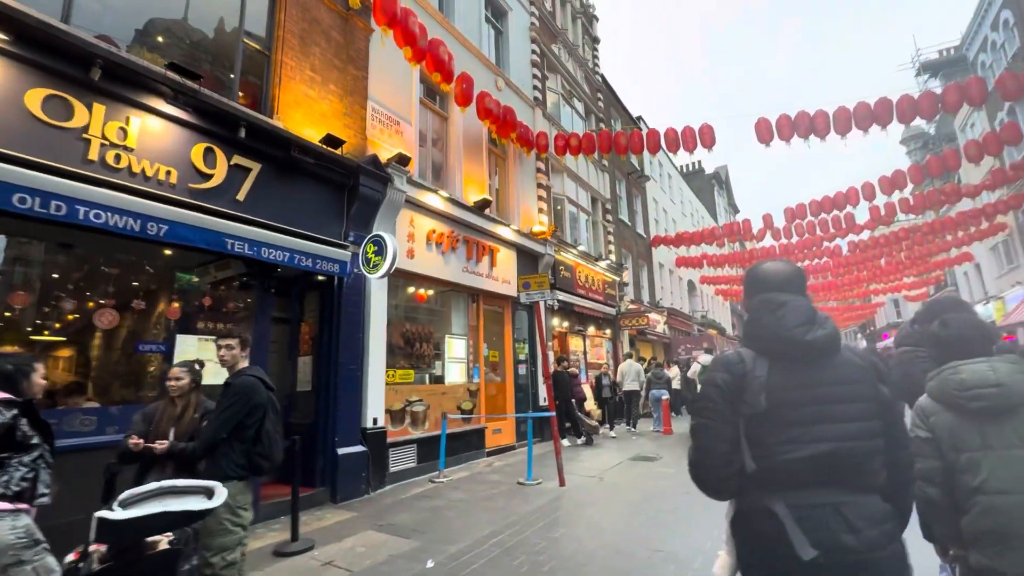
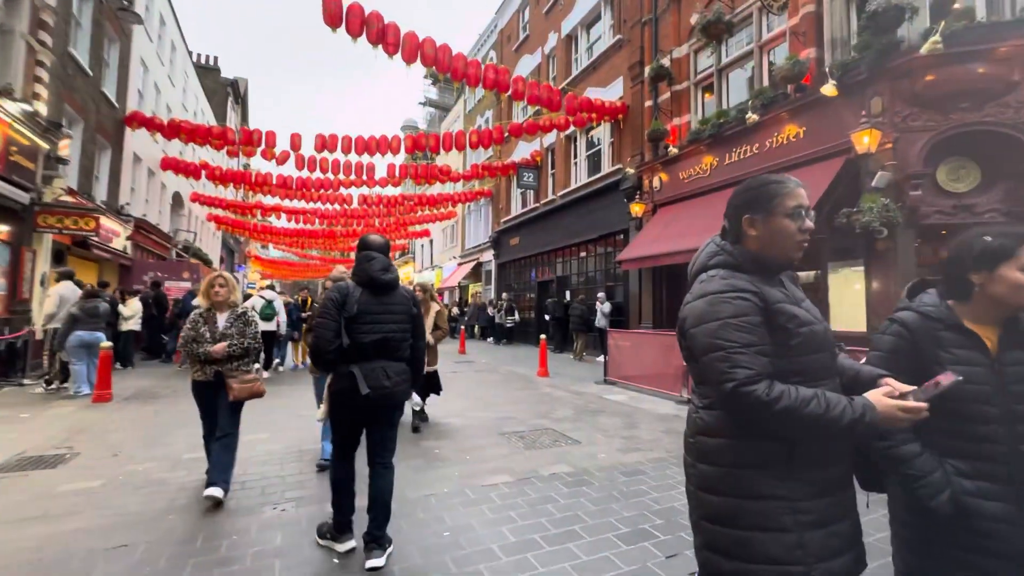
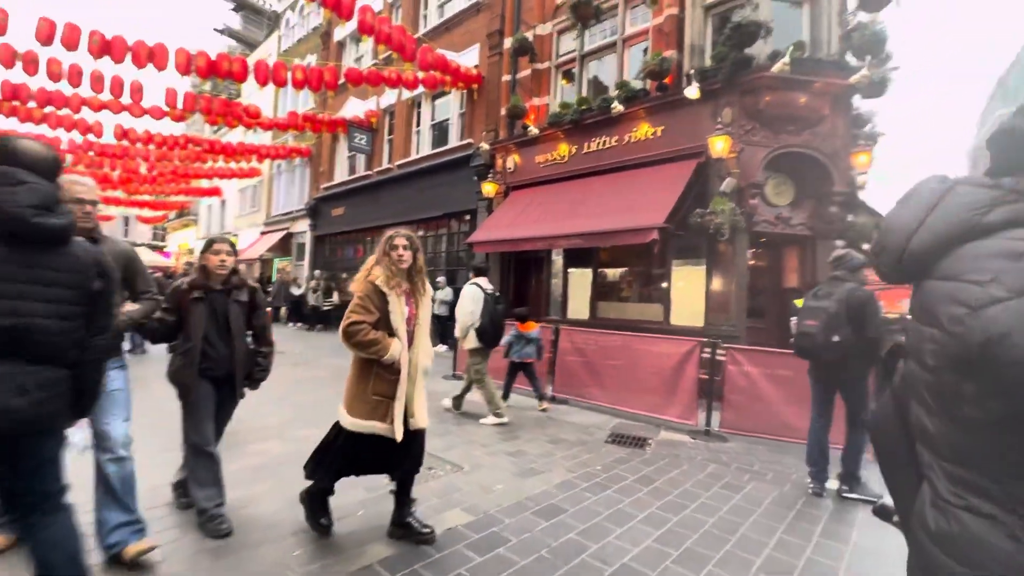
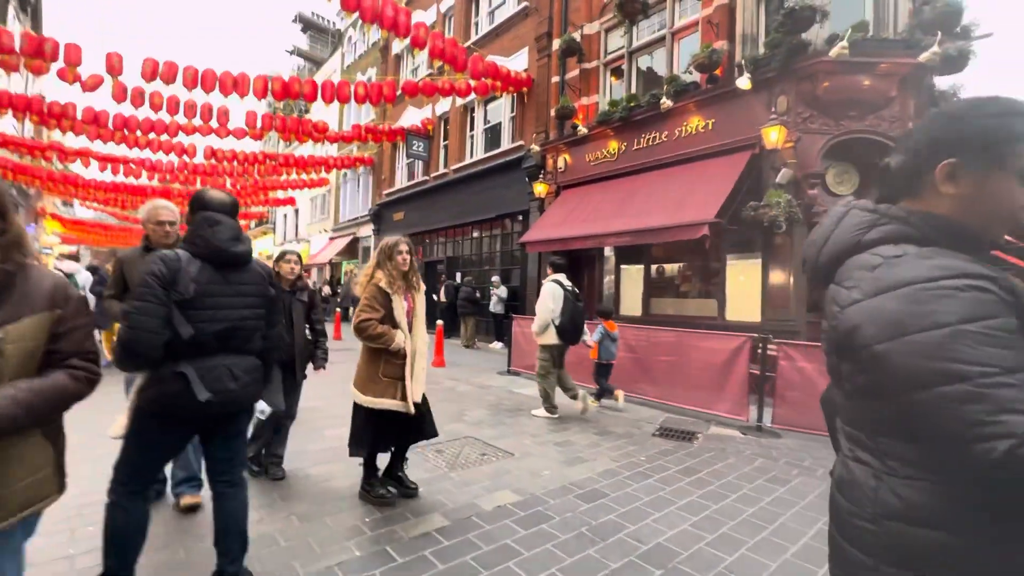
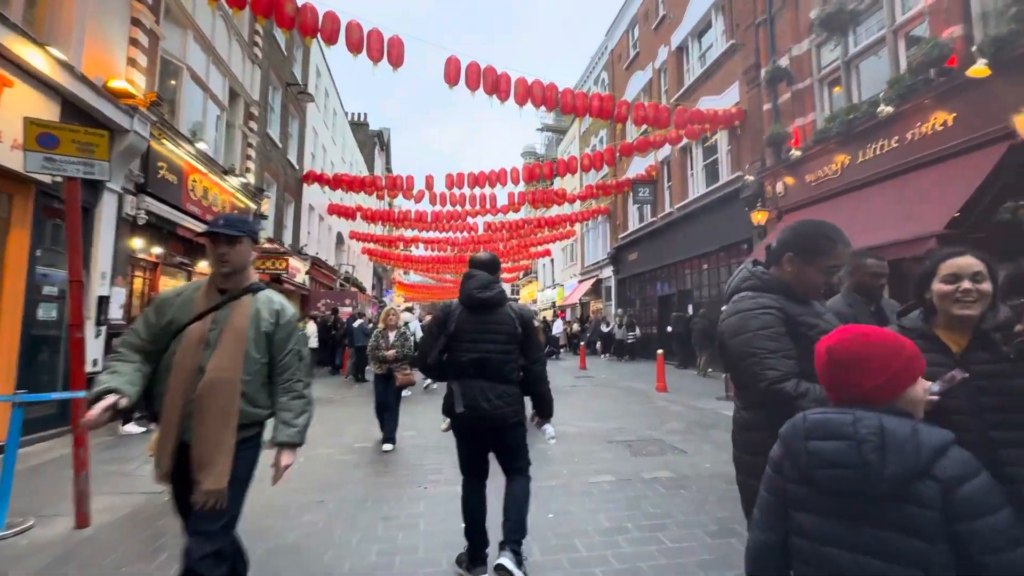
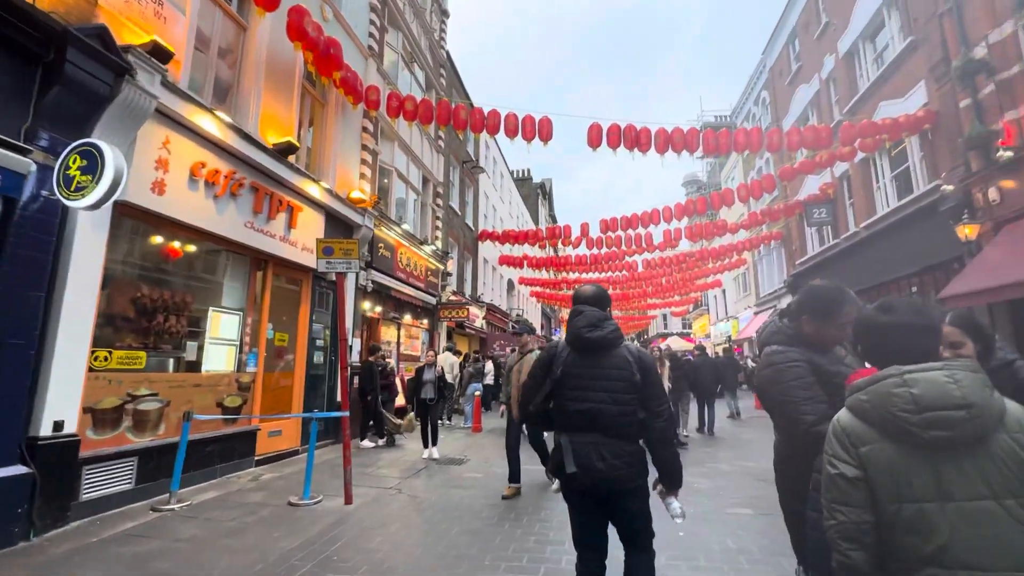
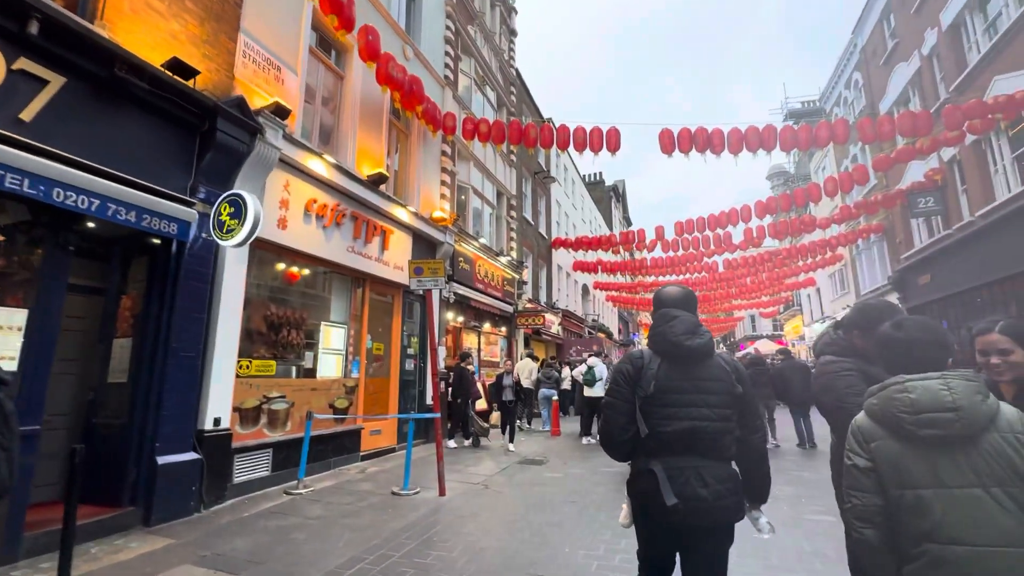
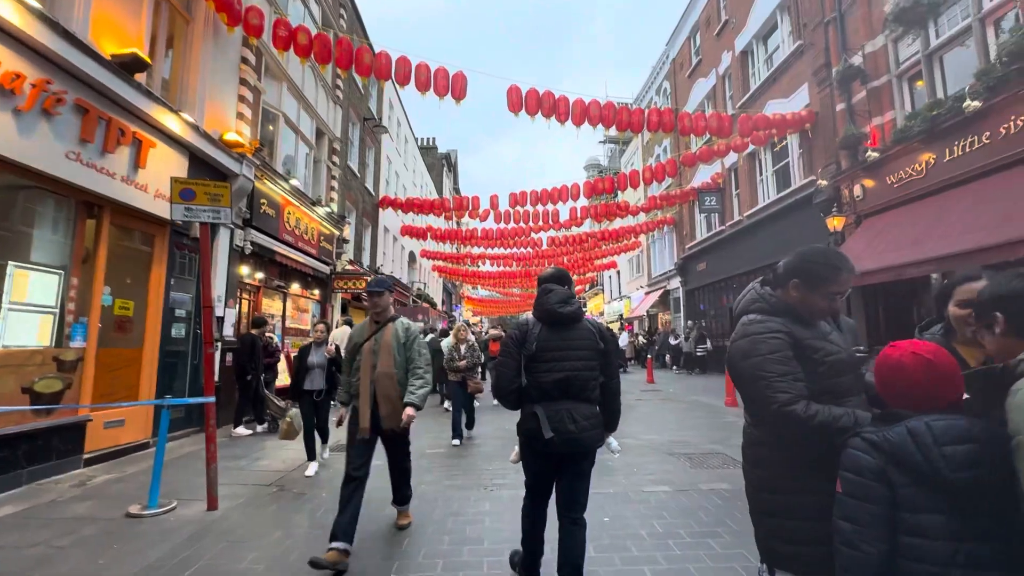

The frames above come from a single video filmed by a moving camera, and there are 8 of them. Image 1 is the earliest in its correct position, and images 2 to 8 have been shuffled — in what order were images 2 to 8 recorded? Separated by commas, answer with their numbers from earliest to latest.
7, 6, 8, 5, 2, 4, 3
